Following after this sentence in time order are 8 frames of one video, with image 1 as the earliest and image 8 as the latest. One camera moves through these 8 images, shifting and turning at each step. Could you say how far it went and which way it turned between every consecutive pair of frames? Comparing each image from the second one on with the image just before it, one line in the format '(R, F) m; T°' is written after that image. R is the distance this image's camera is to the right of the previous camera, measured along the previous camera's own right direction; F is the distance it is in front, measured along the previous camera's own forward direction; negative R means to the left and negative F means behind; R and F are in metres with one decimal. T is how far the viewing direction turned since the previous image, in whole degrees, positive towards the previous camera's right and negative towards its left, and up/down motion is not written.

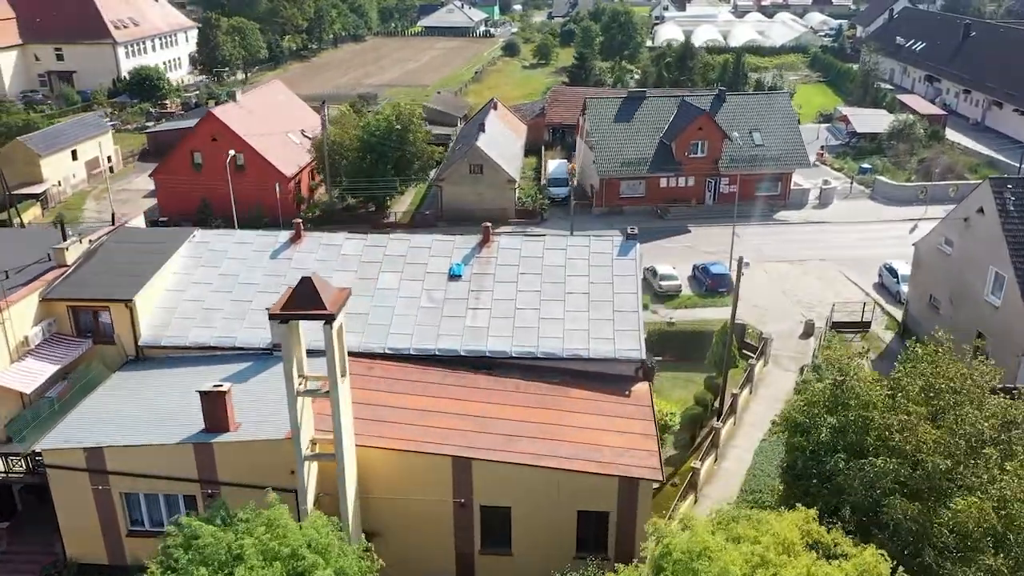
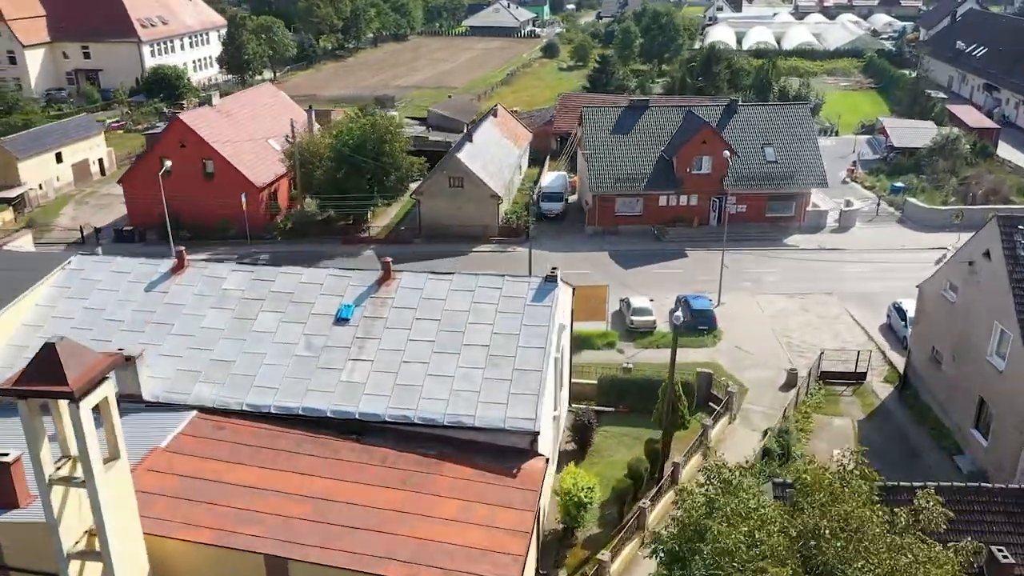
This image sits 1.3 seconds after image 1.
(+4.1, +3.5) m; -4°
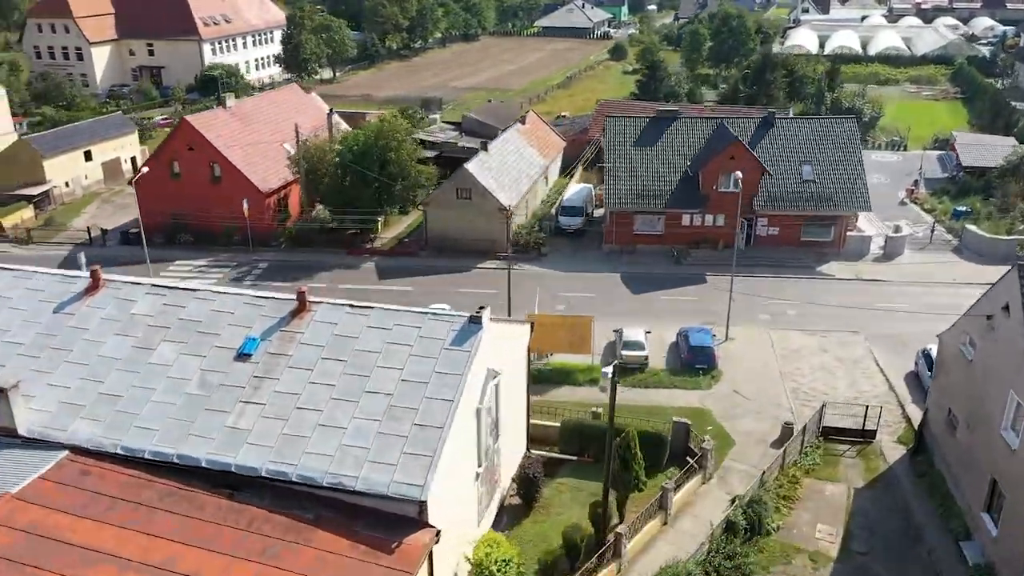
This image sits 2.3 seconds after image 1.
(+3.6, +2.6) m; -6°
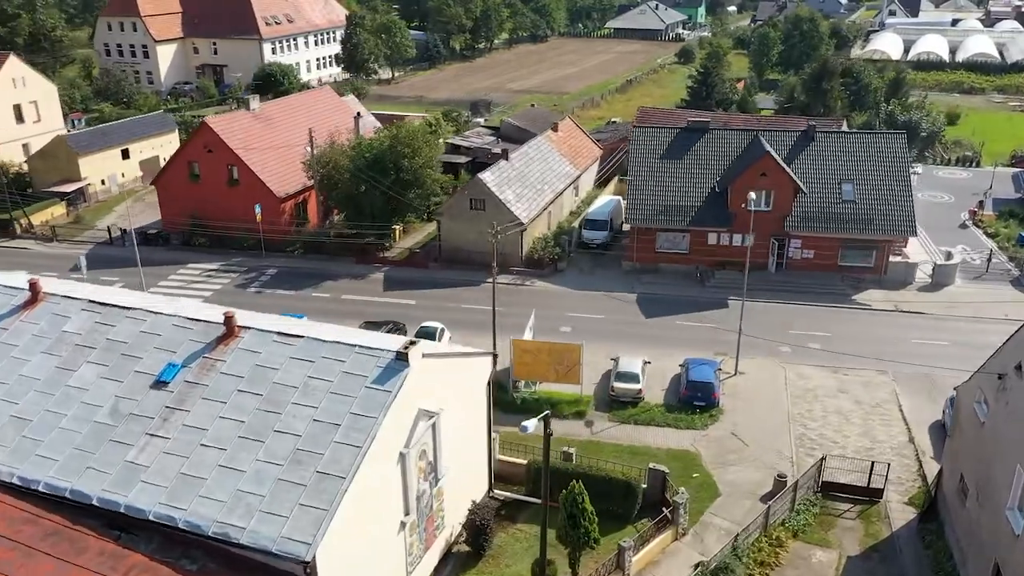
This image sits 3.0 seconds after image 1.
(+3.0, +1.9) m; -5°
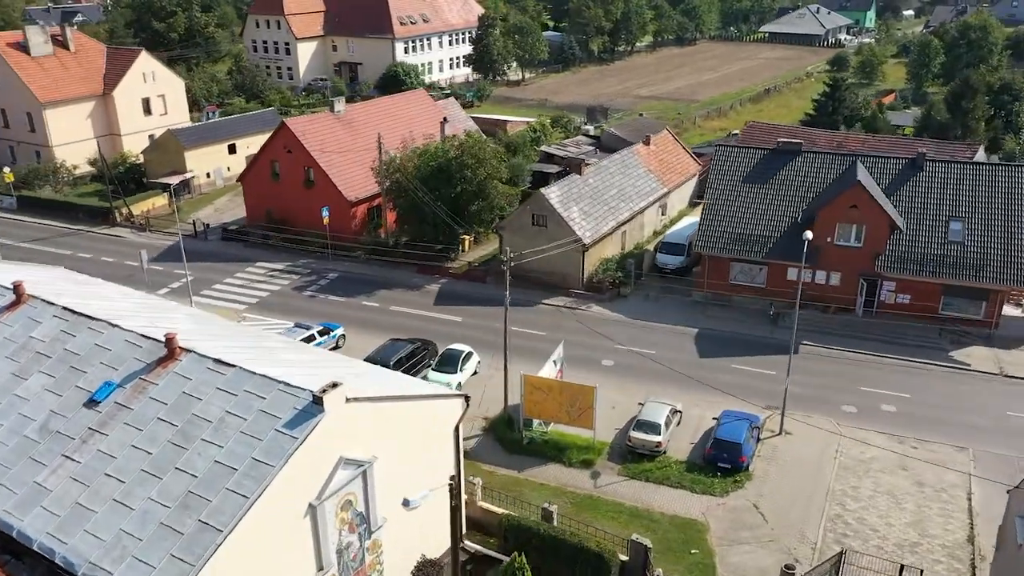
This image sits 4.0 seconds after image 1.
(+4.0, +2.3) m; -10°
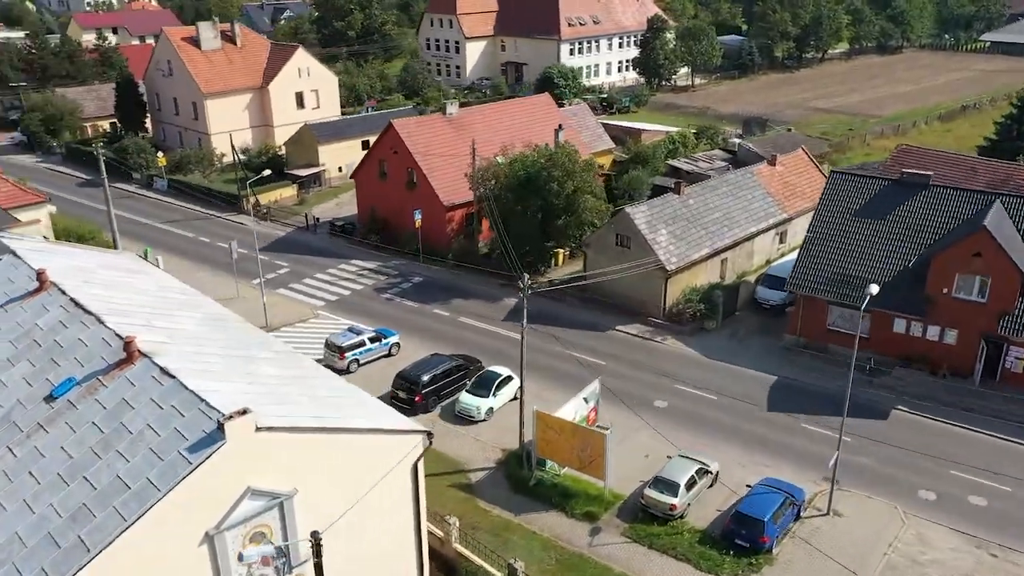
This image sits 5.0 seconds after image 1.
(+4.6, +2.2) m; -13°
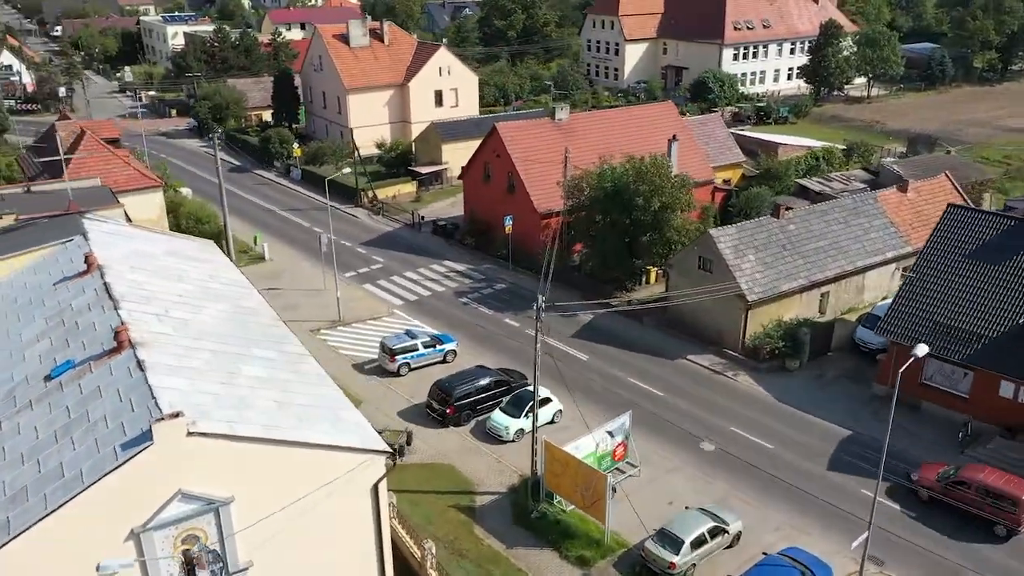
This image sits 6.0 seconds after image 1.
(+4.2, +1.6) m; -12°
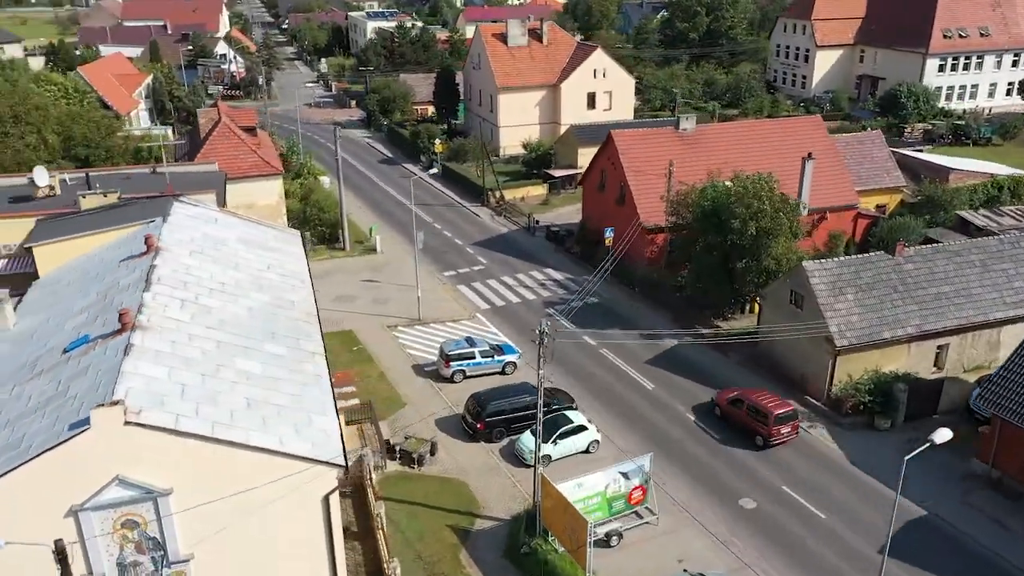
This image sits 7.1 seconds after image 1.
(+4.6, +1.7) m; -14°
